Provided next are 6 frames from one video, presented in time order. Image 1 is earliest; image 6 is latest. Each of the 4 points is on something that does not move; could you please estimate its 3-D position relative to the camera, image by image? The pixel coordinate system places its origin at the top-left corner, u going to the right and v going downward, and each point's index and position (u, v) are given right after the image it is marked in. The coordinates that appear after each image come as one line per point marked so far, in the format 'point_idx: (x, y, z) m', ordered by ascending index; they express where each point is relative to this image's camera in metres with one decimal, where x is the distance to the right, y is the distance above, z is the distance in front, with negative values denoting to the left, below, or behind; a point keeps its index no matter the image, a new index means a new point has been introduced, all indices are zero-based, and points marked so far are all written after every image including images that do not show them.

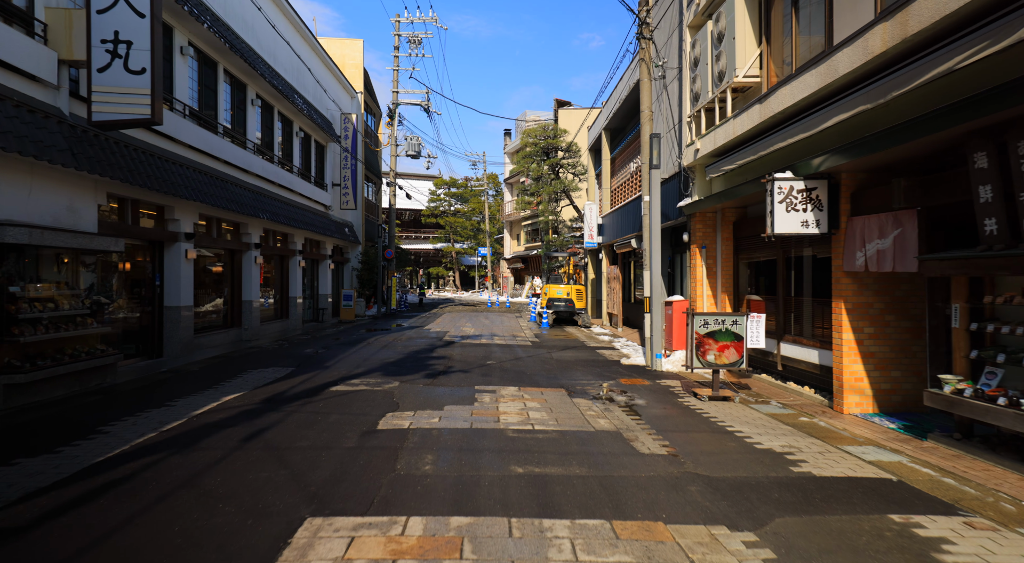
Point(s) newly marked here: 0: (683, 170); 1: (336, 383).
0: (+3.5, +2.3, +12.9) m
1: (-2.9, -1.7, +10.2) m
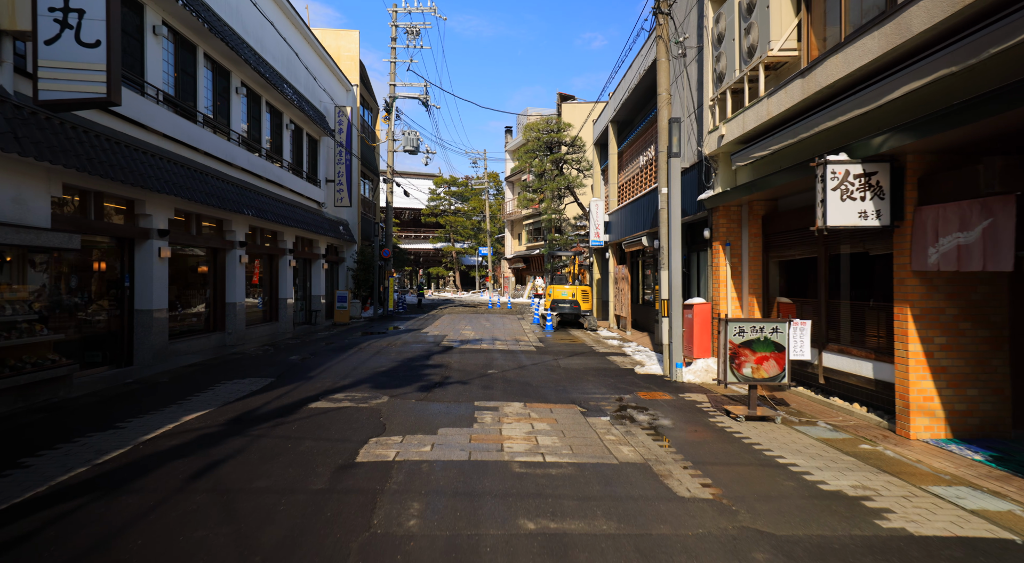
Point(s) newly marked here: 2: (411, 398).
0: (+3.6, +2.3, +11.7) m
1: (-2.8, -1.7, +9.0) m
2: (-1.5, -1.7, +9.1) m
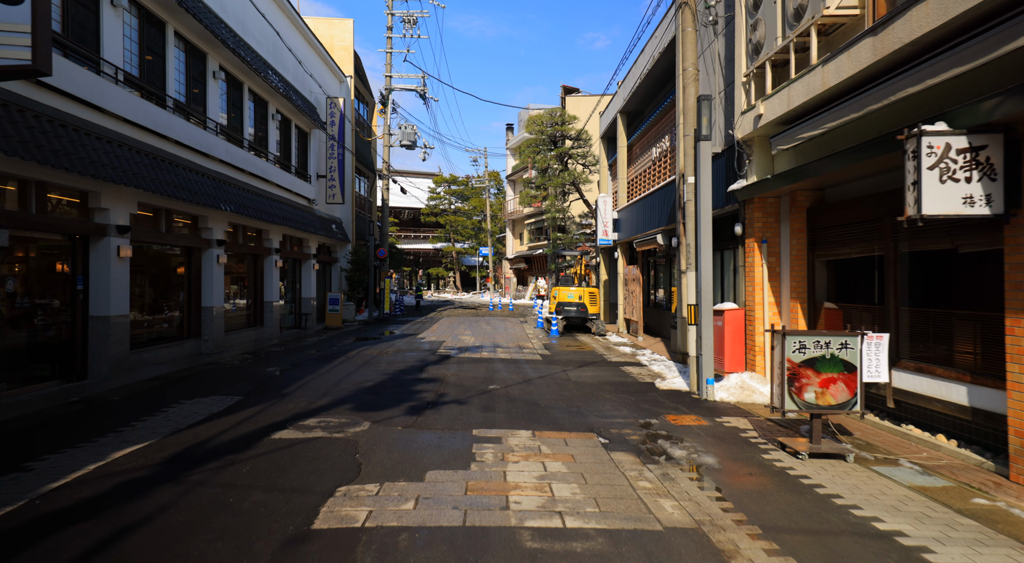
0: (+3.7, +2.2, +10.2) m
1: (-2.7, -1.7, +7.6) m
2: (-1.4, -1.7, +7.7) m
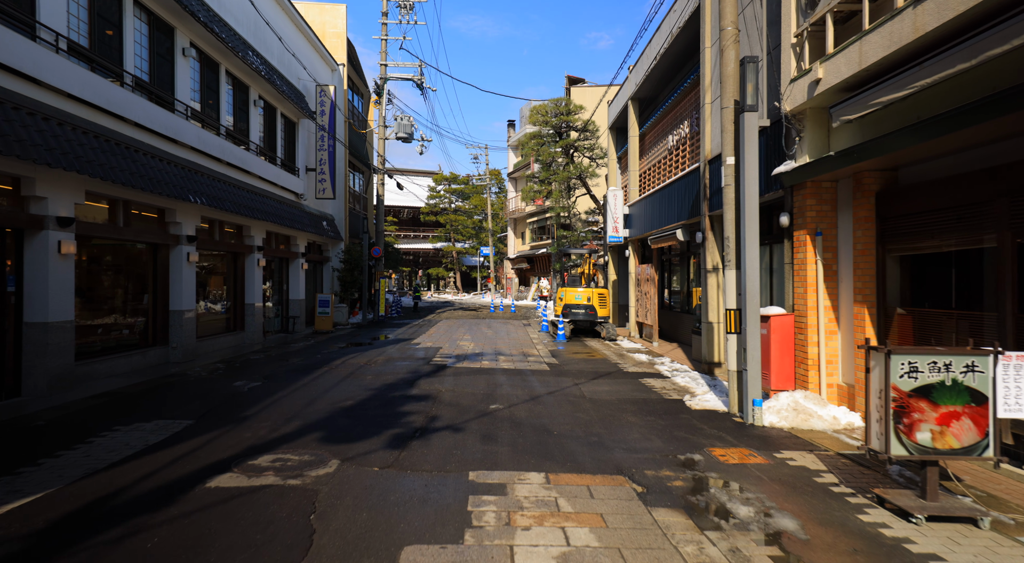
0: (+3.8, +2.2, +8.6) m
1: (-2.7, -1.7, +6.0) m
2: (-1.3, -1.8, +6.1) m
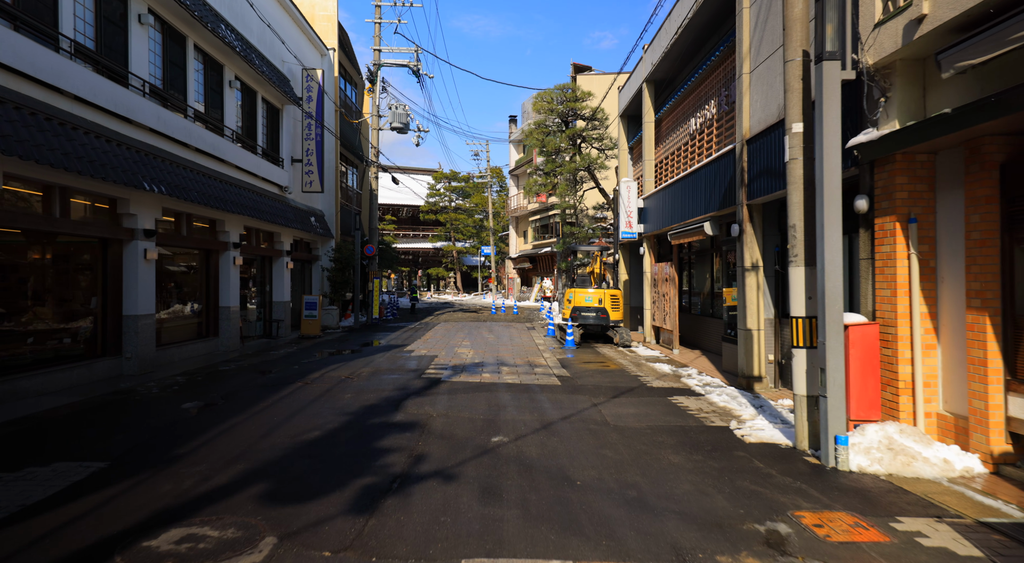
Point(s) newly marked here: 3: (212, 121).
0: (+3.8, +2.2, +6.8) m
1: (-2.6, -1.7, +4.1) m
2: (-1.3, -1.8, +4.2) m
3: (-7.5, +4.0, +15.7) m
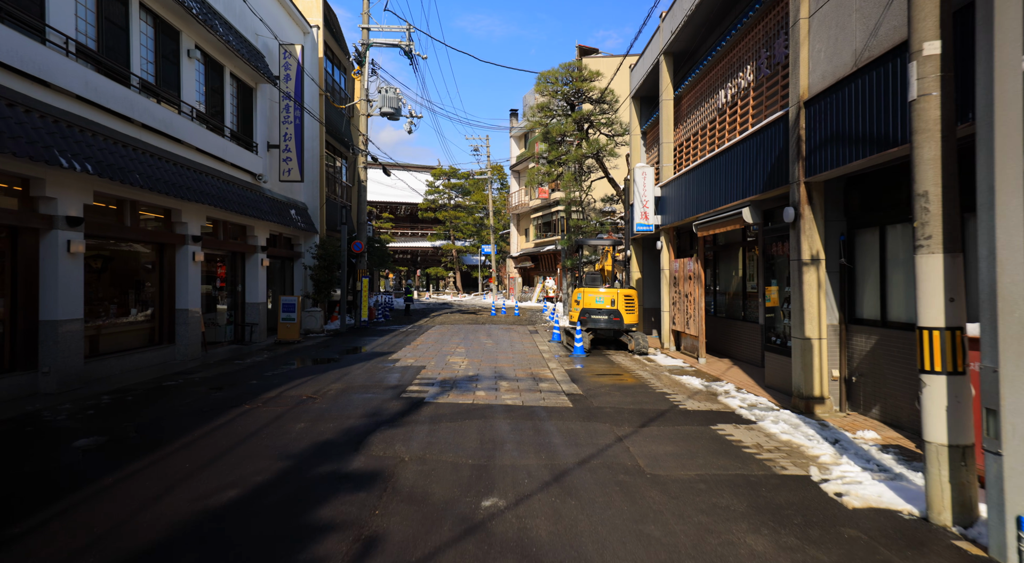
0: (+3.8, +2.3, +4.6) m
1: (-2.6, -1.7, +2.0) m
2: (-1.3, -1.7, +2.1) m
3: (-7.5, +4.0, +13.5) m
